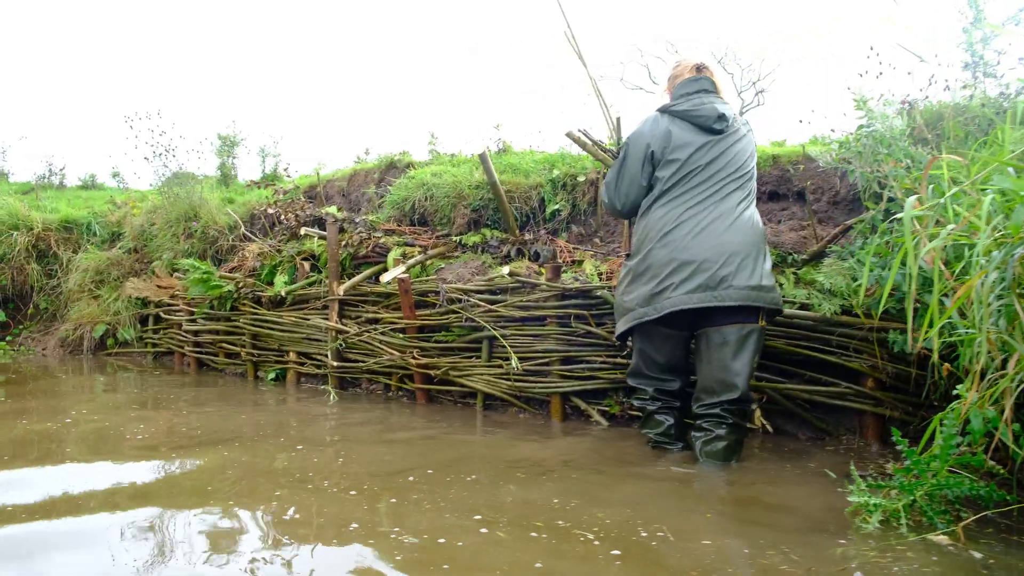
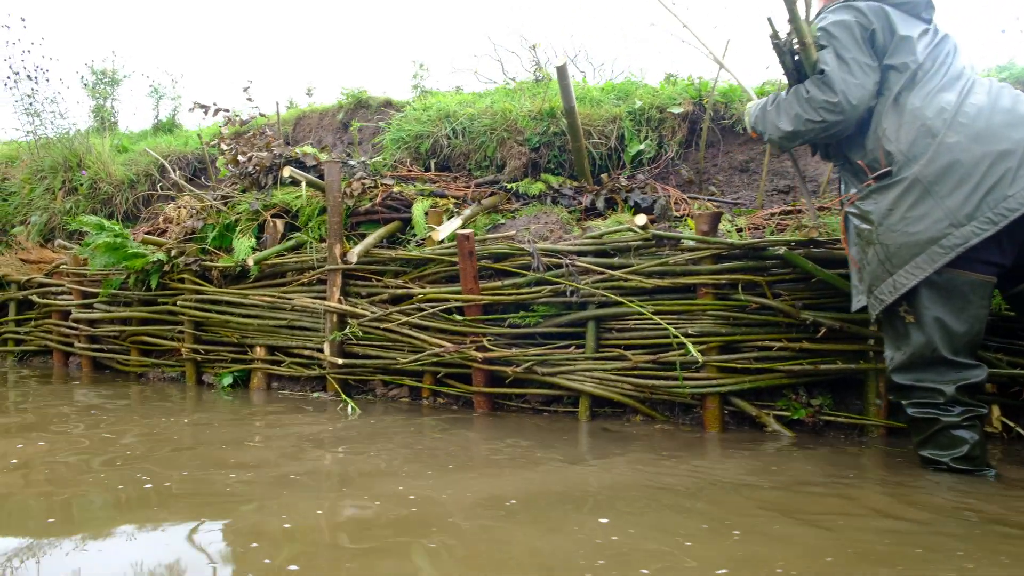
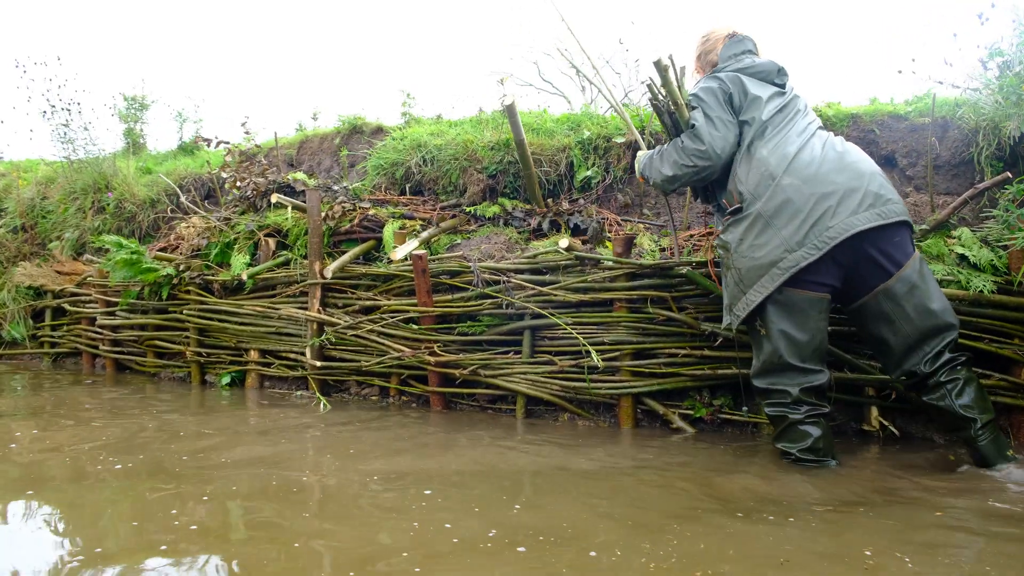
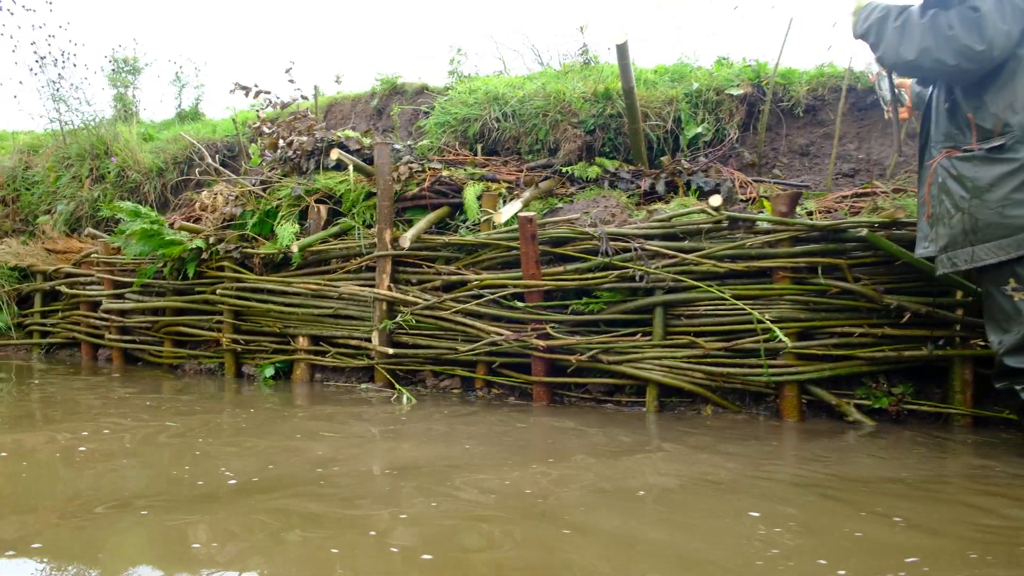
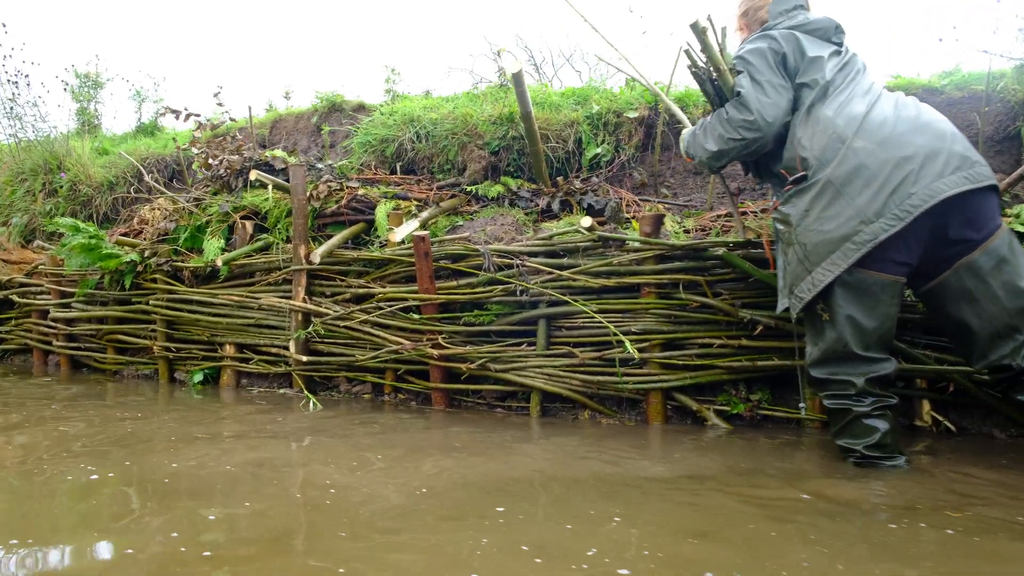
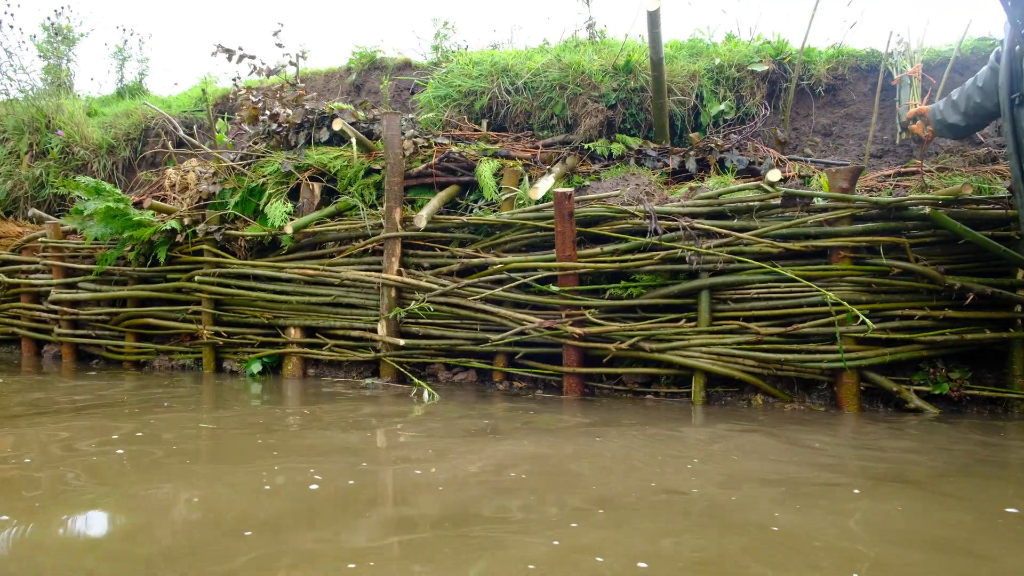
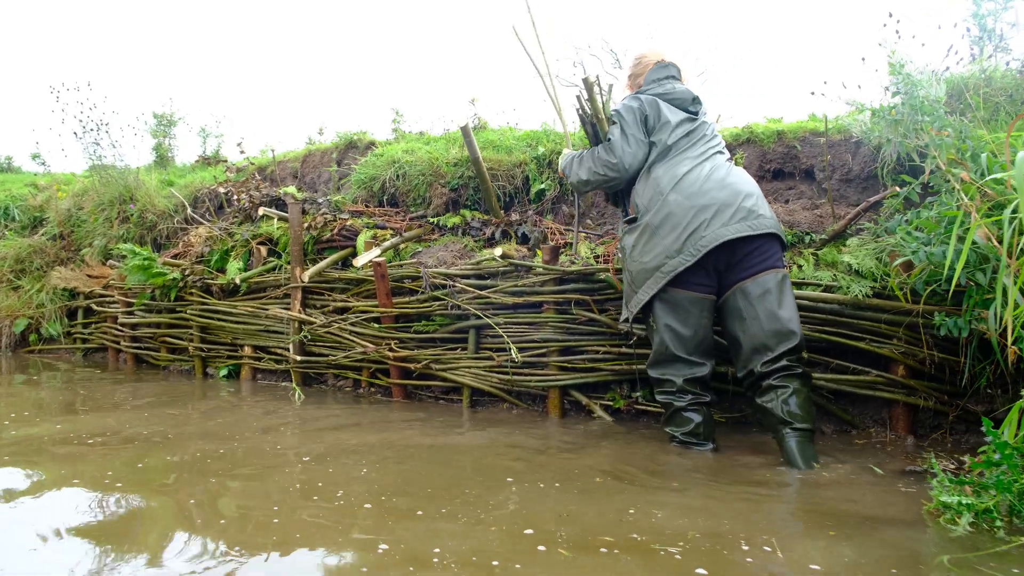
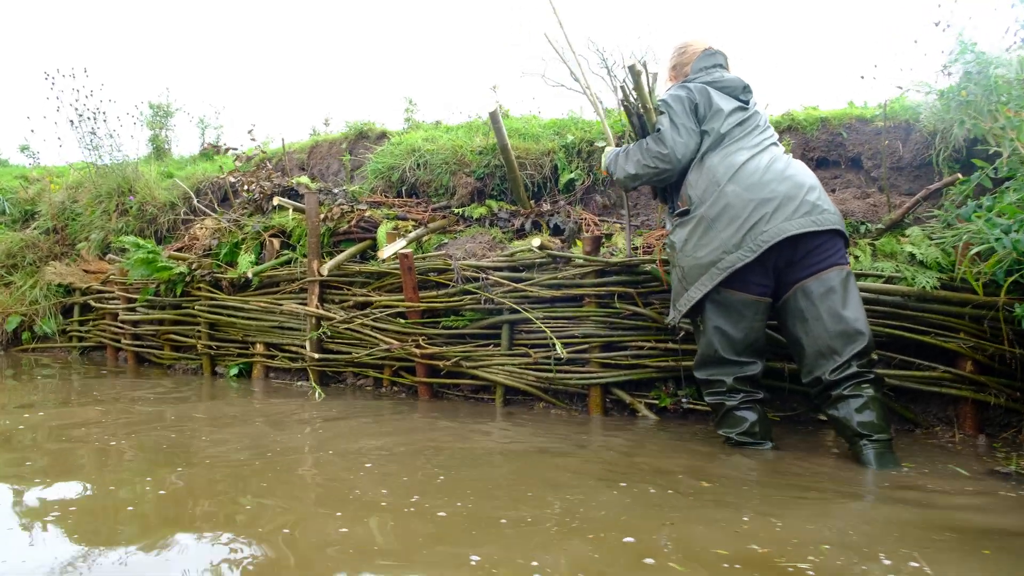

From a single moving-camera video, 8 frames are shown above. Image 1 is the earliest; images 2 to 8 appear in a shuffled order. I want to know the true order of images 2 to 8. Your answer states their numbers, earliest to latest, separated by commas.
7, 8, 3, 5, 2, 4, 6
